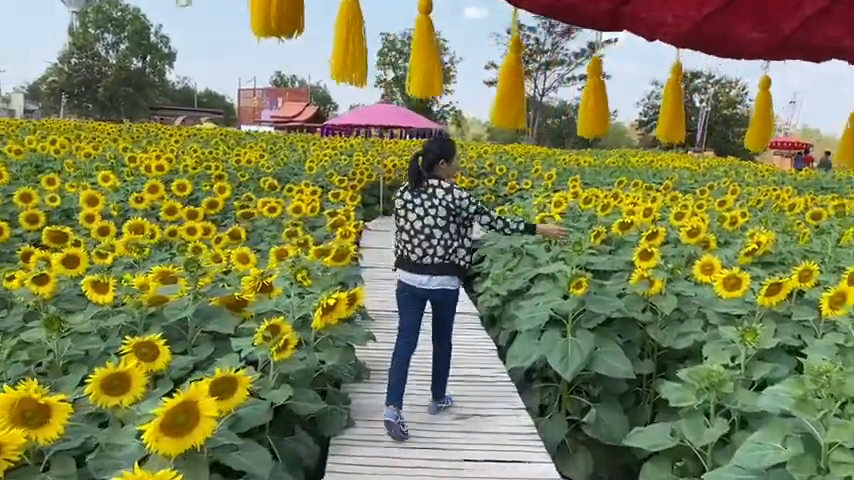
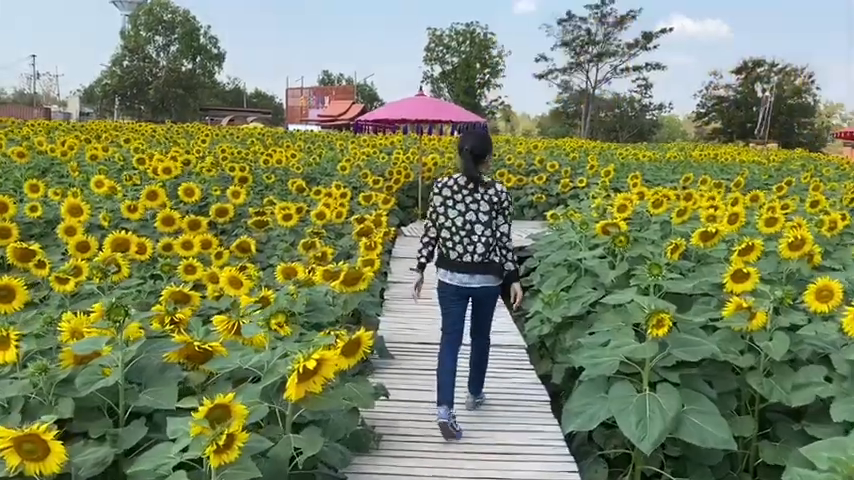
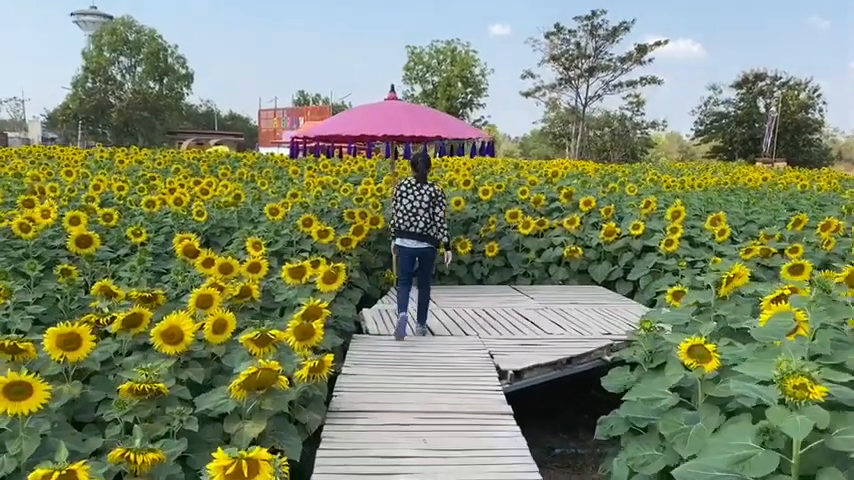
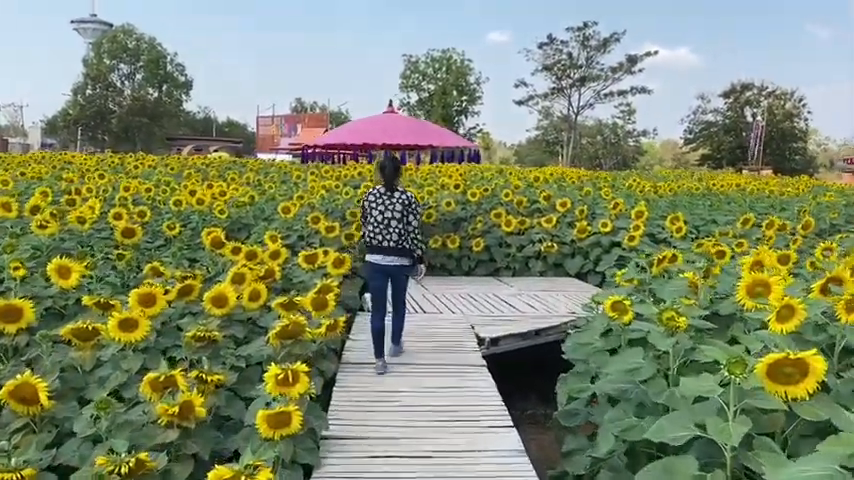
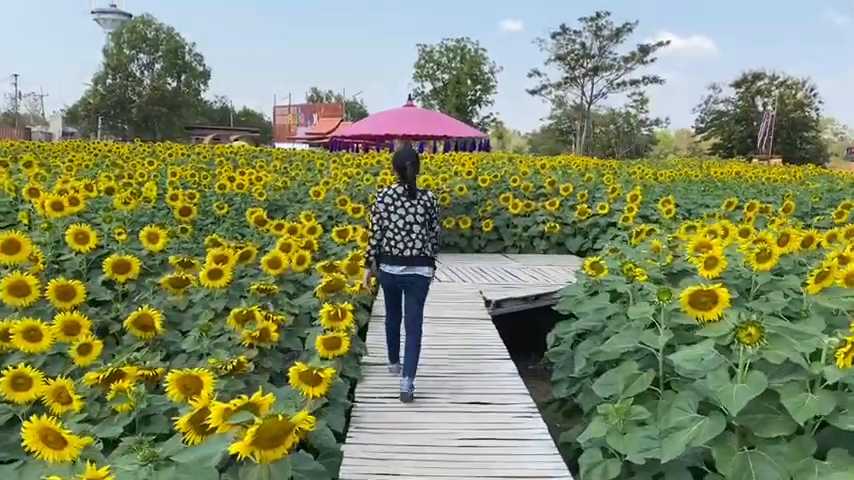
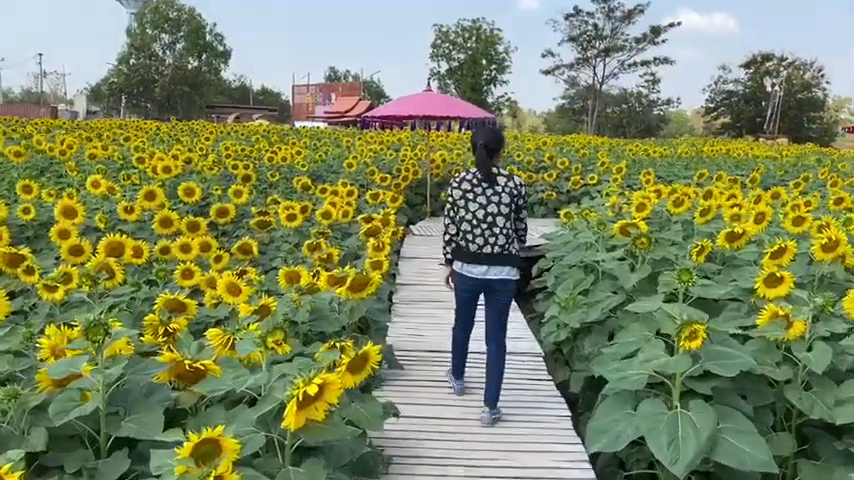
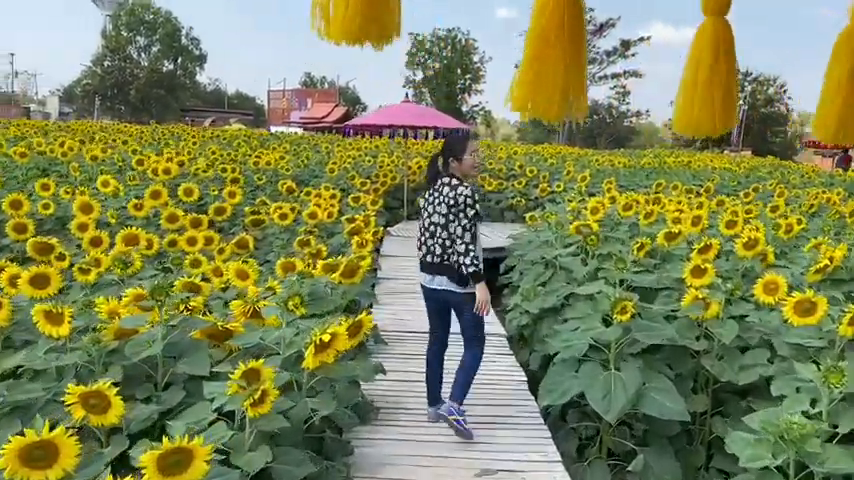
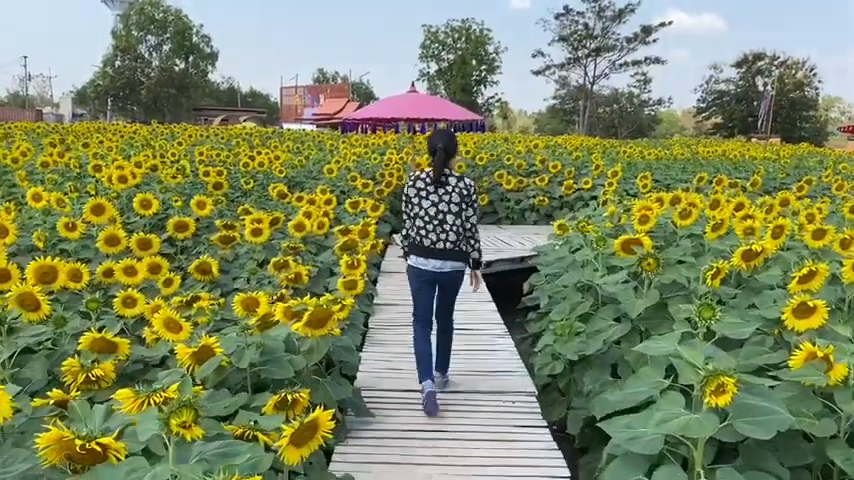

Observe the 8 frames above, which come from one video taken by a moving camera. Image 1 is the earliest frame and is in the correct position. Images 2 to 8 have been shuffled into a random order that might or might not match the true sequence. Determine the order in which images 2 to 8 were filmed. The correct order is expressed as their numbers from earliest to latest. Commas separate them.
7, 2, 6, 8, 5, 4, 3
